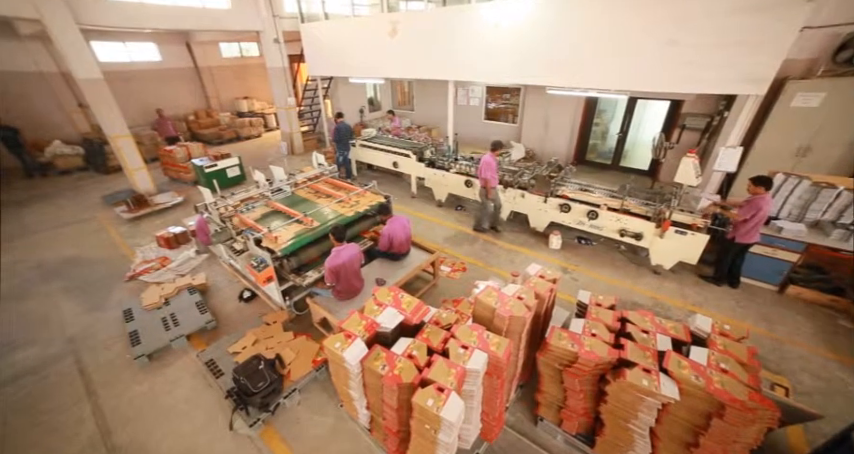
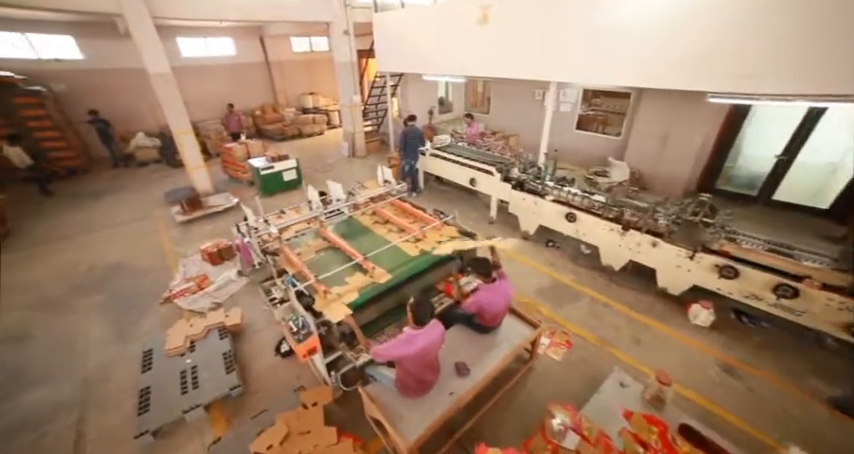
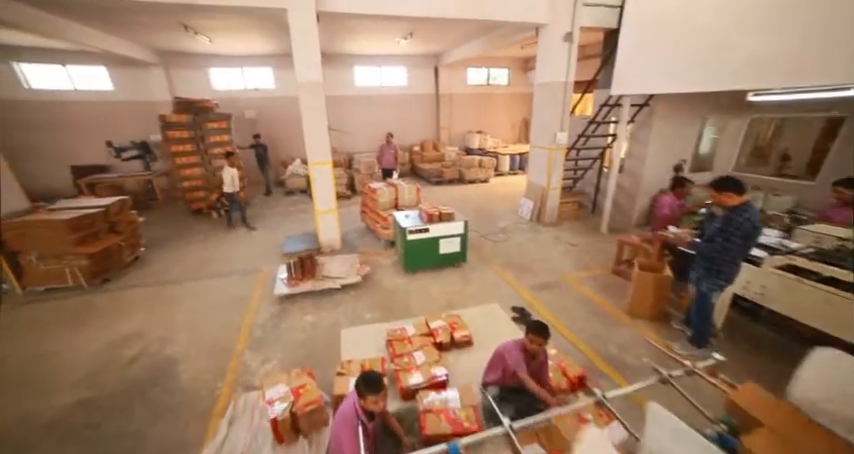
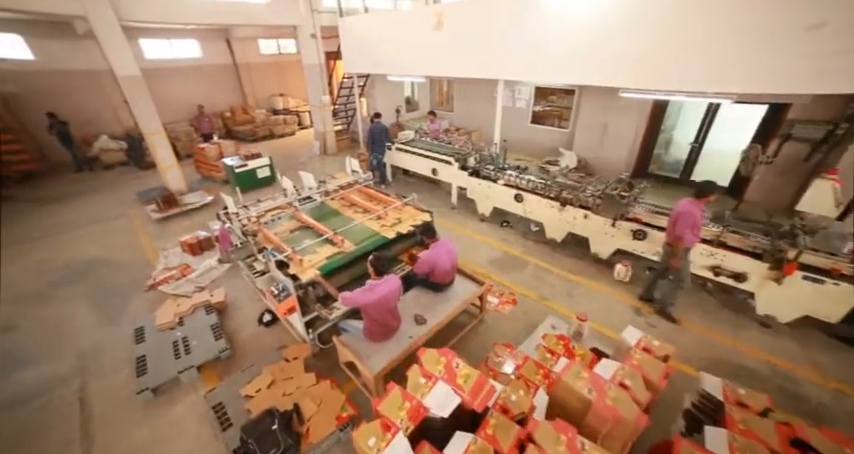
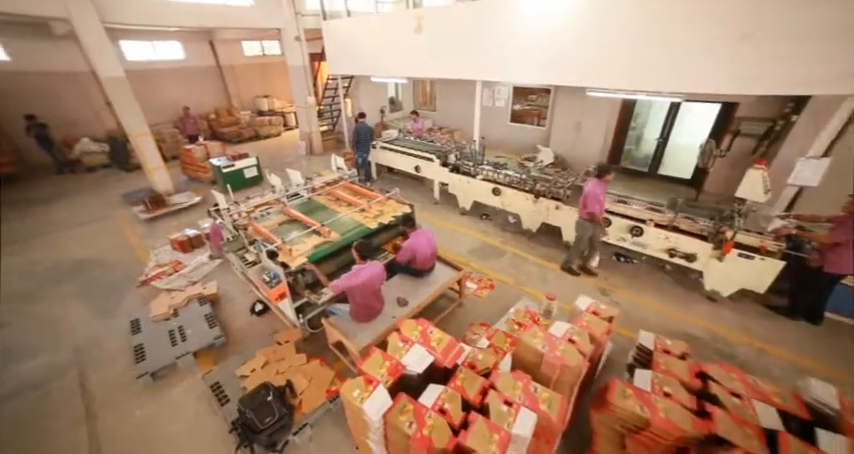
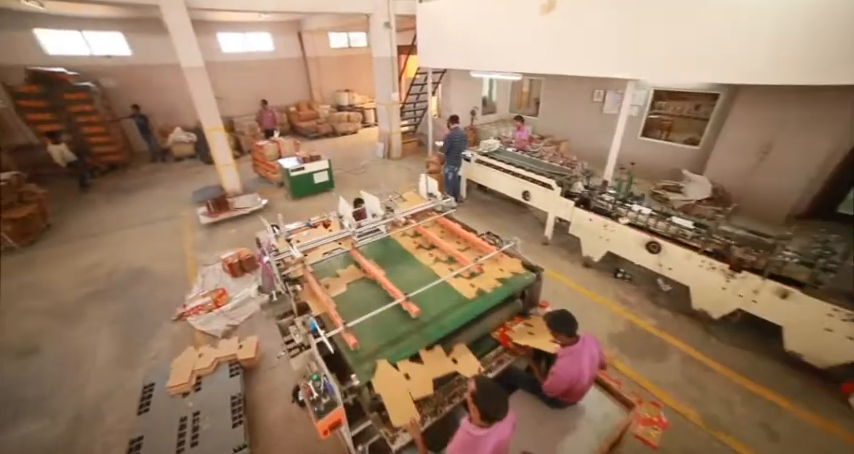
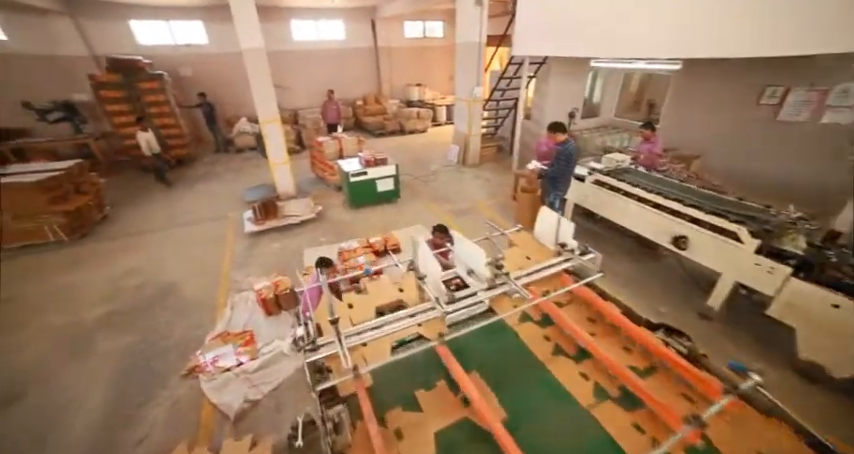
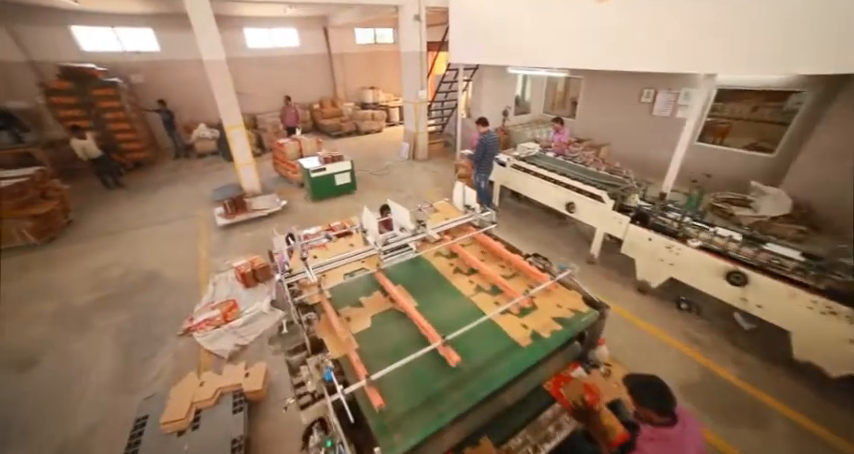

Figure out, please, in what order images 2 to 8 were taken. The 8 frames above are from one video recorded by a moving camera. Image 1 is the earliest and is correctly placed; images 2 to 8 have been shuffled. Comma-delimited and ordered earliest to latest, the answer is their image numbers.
5, 4, 2, 6, 8, 7, 3
